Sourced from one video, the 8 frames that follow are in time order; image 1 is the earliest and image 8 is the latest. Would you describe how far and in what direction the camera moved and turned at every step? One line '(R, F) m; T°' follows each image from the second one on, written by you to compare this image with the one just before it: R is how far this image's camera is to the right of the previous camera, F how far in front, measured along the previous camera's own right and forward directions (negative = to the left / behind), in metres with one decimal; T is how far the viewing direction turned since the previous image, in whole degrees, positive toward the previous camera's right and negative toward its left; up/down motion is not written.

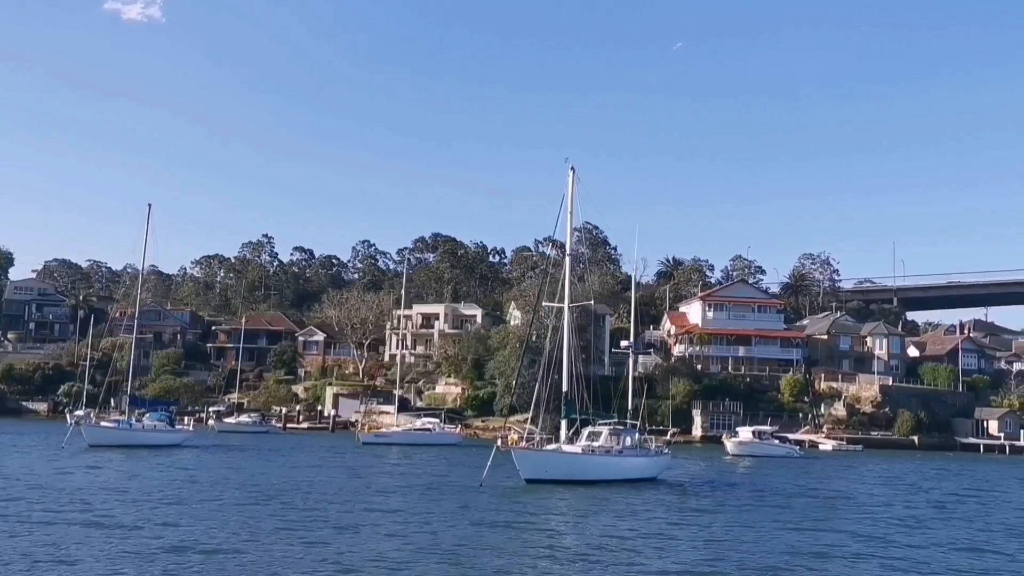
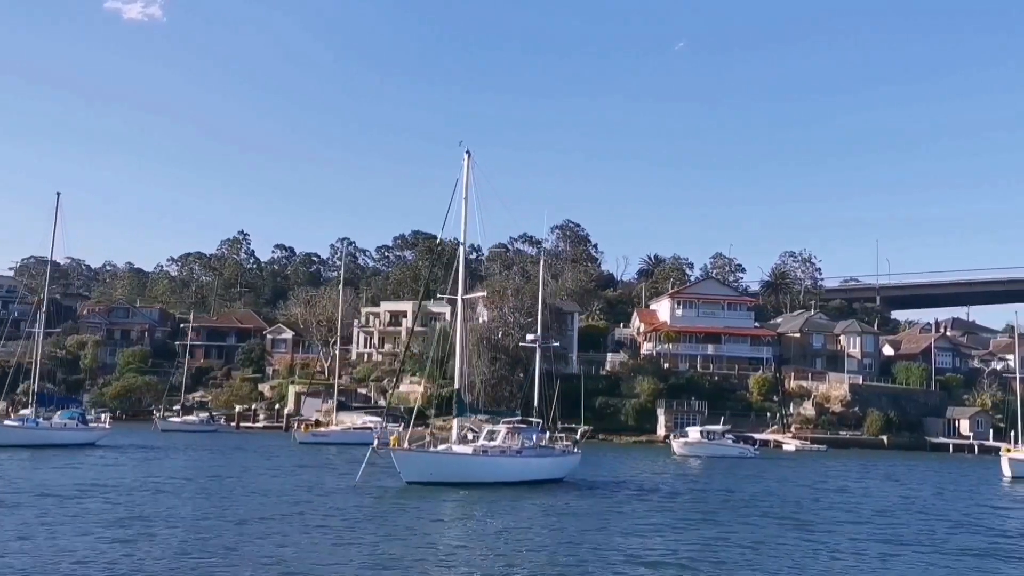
(+2.9, +1.6) m; 0°
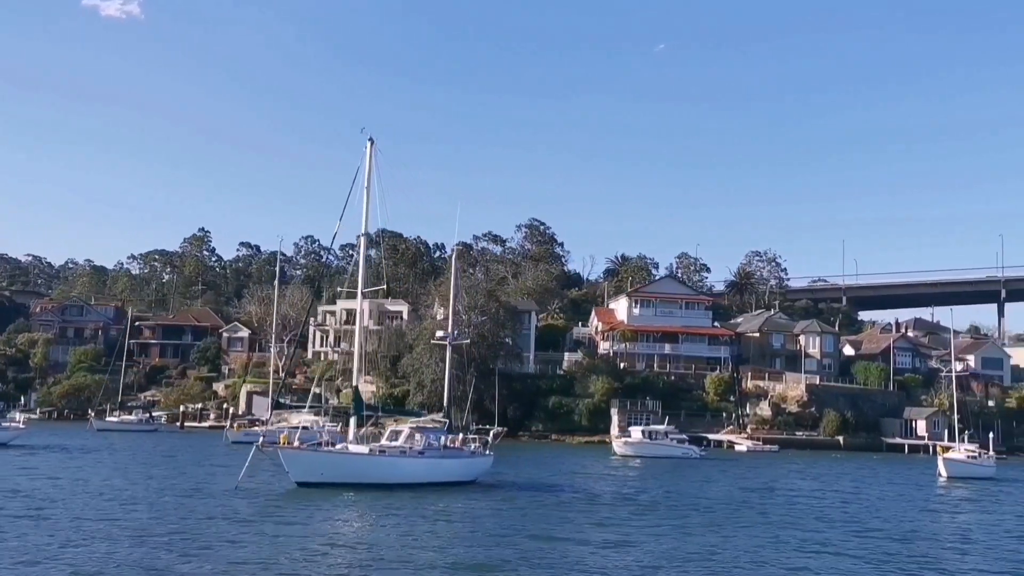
(+2.0, +1.2) m; +1°
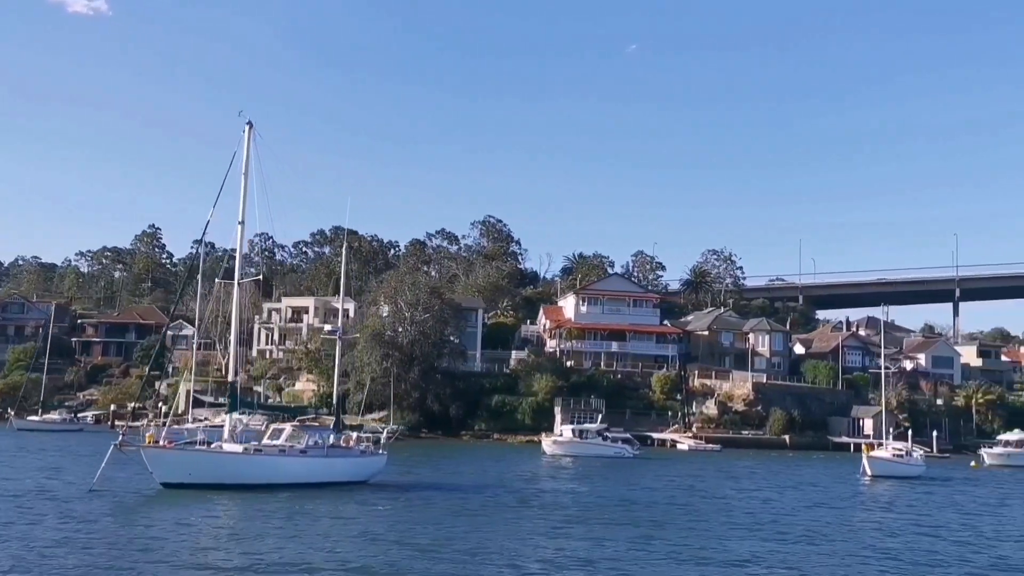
(+2.0, +1.3) m; +2°
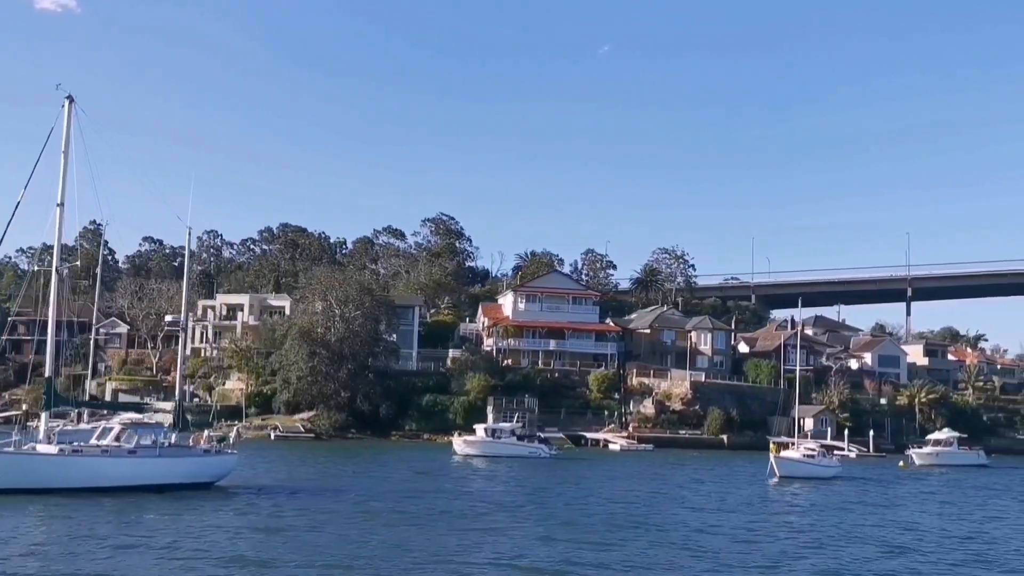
(+2.7, +1.7) m; +2°
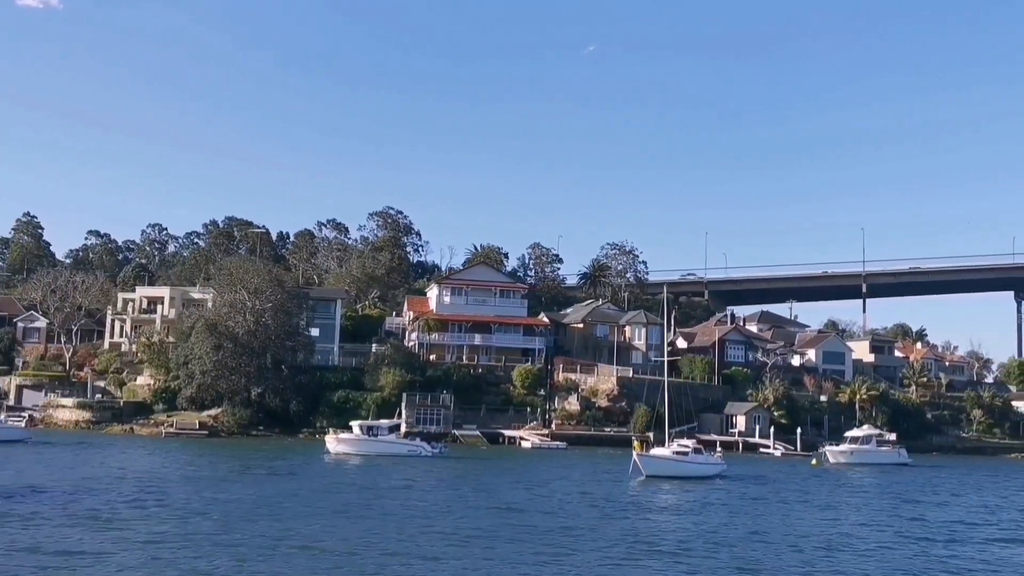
(+4.4, +2.7) m; +1°
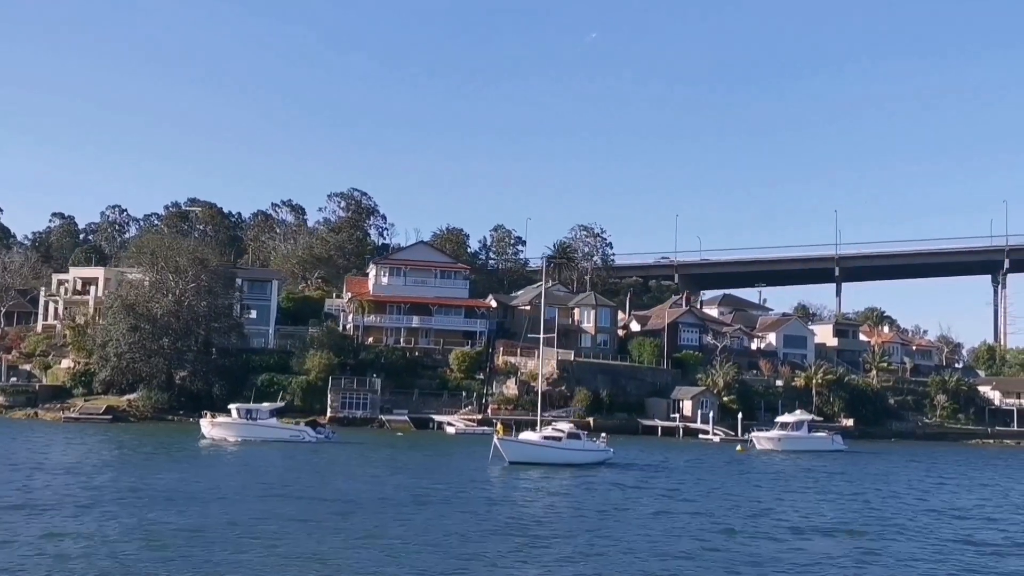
(+4.3, +2.7) m; 0°
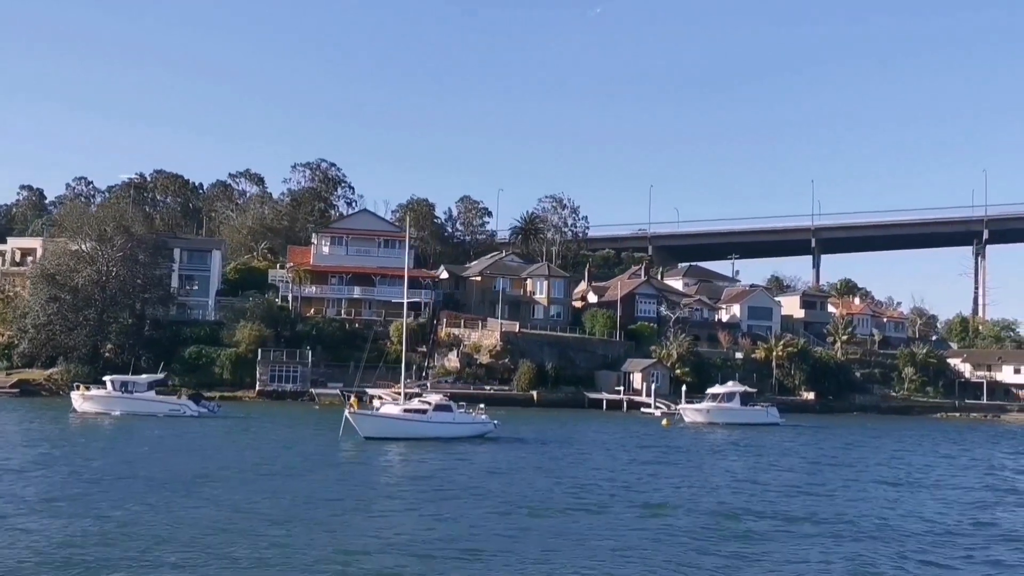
(+3.9, +2.4) m; 0°
